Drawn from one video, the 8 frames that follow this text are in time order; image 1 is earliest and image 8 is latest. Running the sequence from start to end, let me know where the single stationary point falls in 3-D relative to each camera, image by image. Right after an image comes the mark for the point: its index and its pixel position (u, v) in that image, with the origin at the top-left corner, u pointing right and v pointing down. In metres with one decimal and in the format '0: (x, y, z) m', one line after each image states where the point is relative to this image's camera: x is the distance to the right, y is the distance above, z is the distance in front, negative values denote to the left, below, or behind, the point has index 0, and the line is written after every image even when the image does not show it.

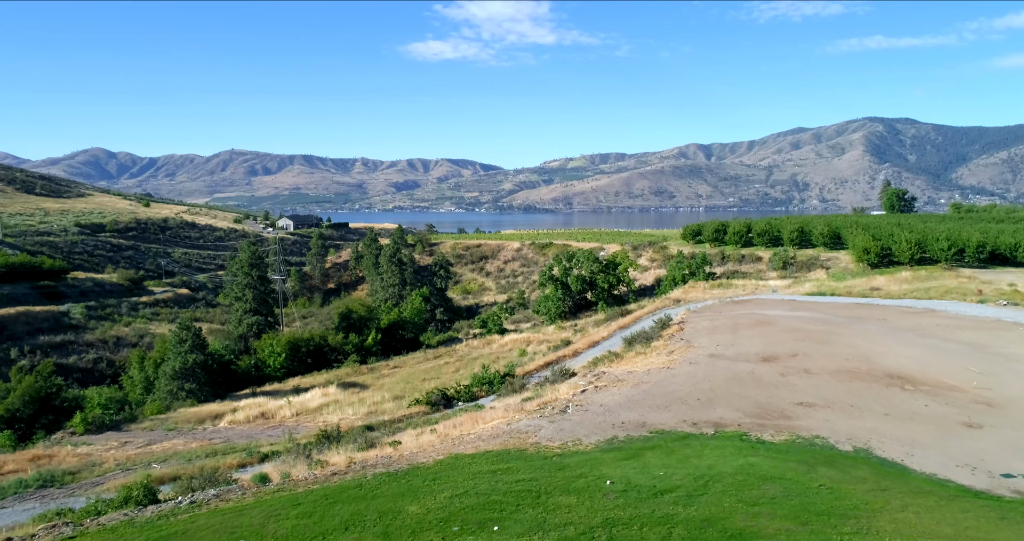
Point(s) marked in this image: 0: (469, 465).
0: (-1.0, -4.4, +12.9) m
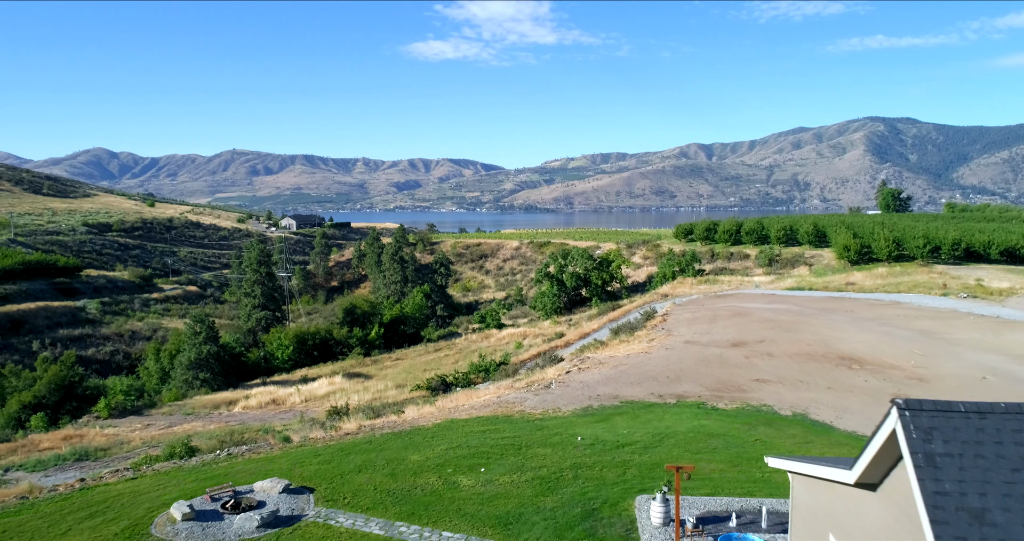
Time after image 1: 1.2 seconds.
0: (-1.3, -4.2, +15.1) m
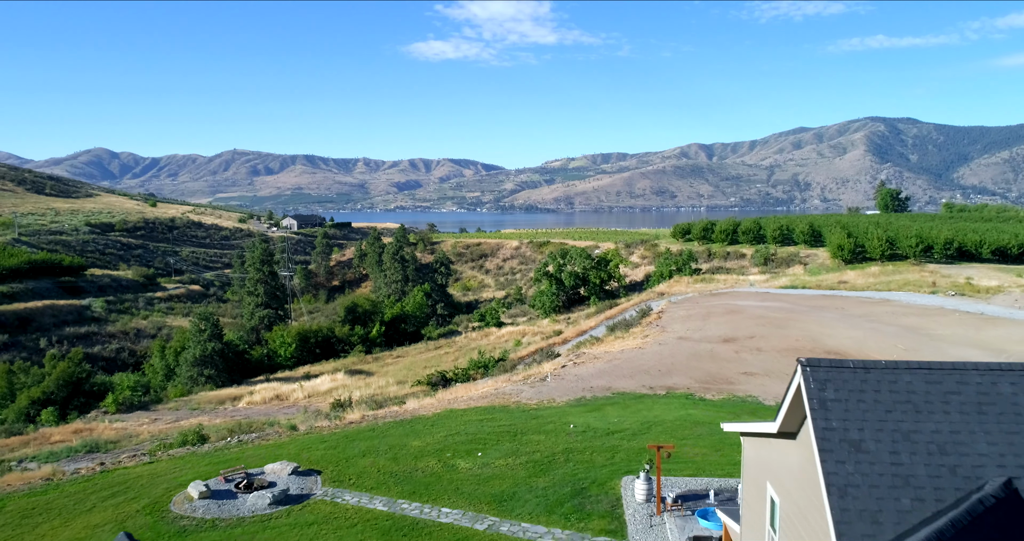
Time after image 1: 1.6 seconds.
0: (-1.4, -4.1, +15.9) m
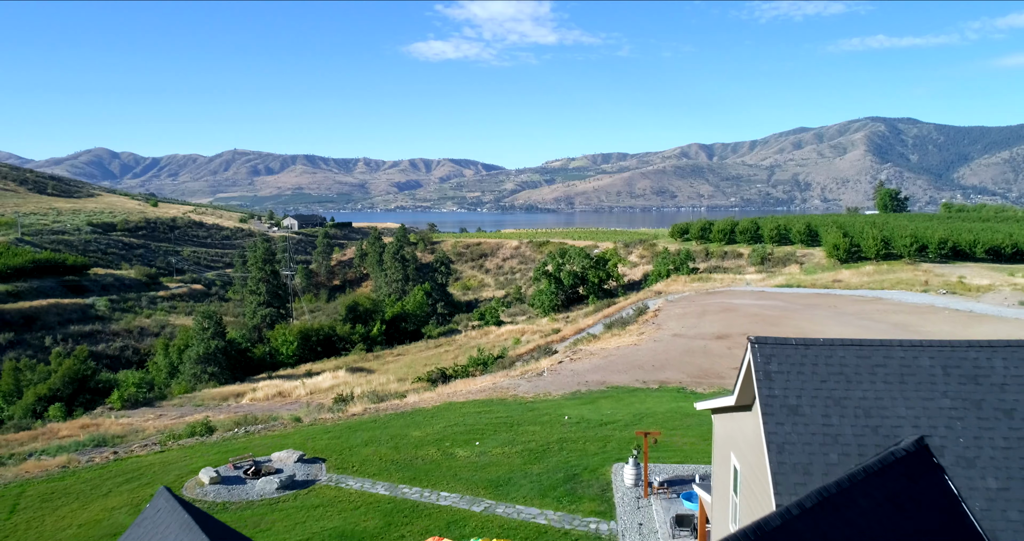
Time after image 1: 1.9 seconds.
0: (-1.5, -4.0, +16.4) m
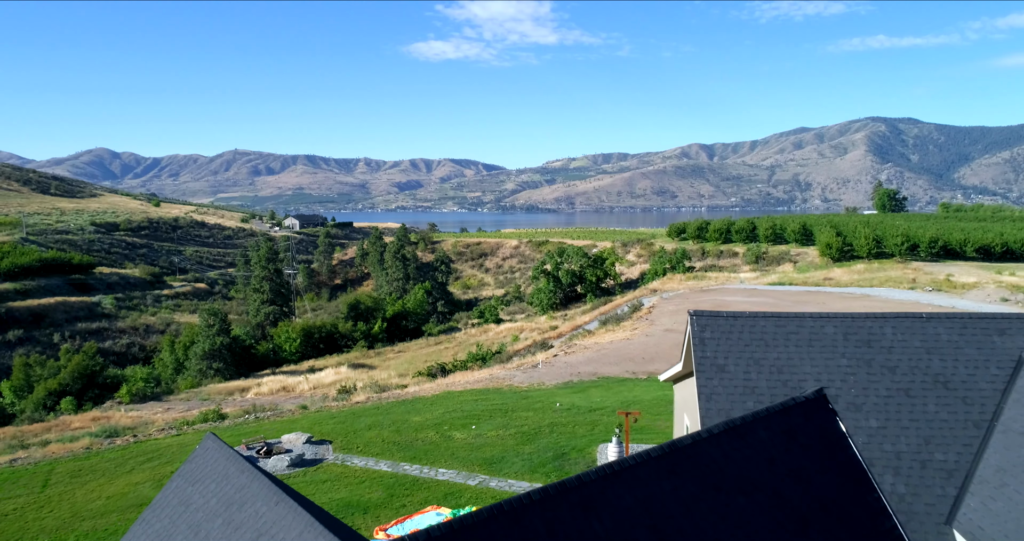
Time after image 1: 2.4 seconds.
0: (-1.7, -3.9, +17.4) m
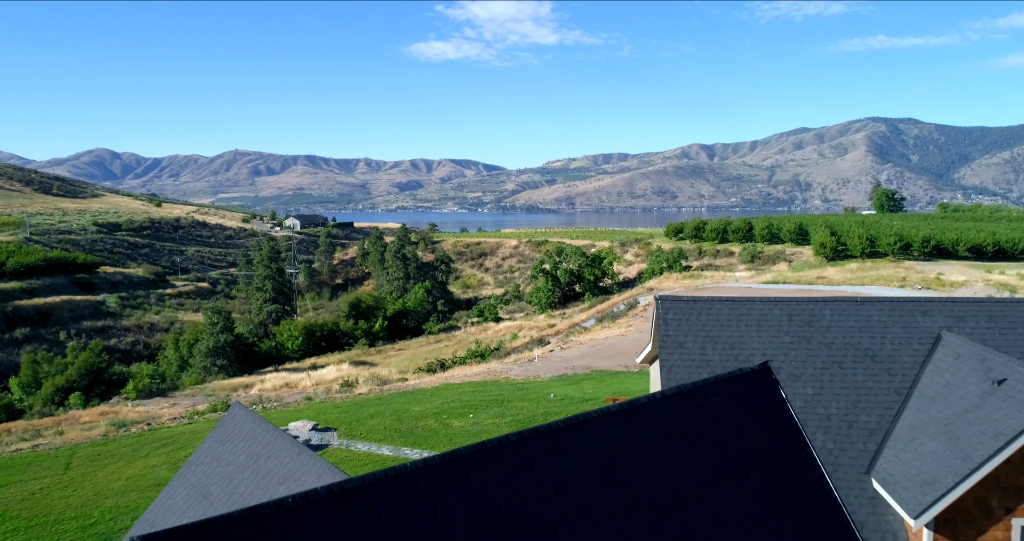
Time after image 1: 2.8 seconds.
0: (-1.8, -3.8, +18.1) m
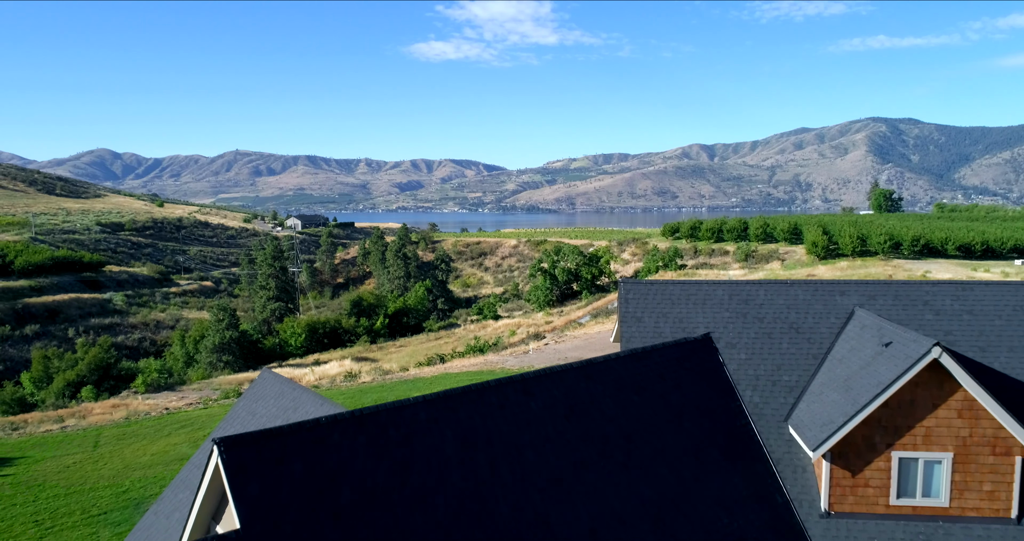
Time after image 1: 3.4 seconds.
0: (-1.9, -3.6, +19.2) m
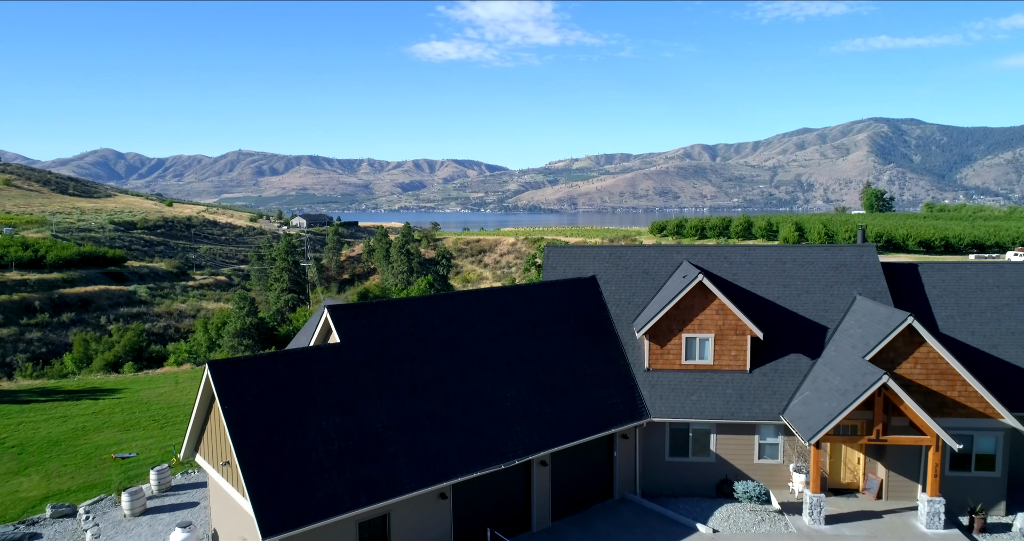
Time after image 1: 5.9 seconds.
0: (-2.6, -3.0, +23.6) m
